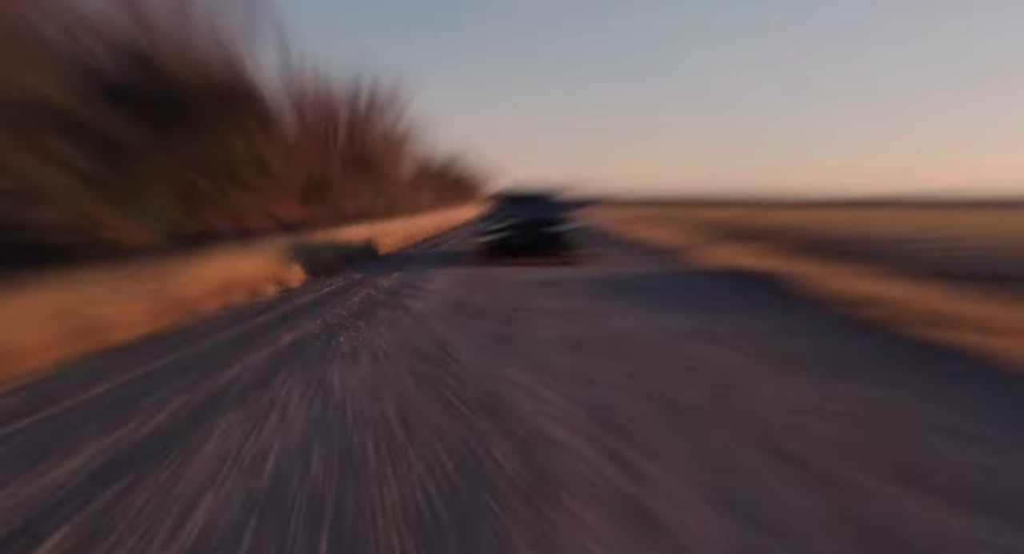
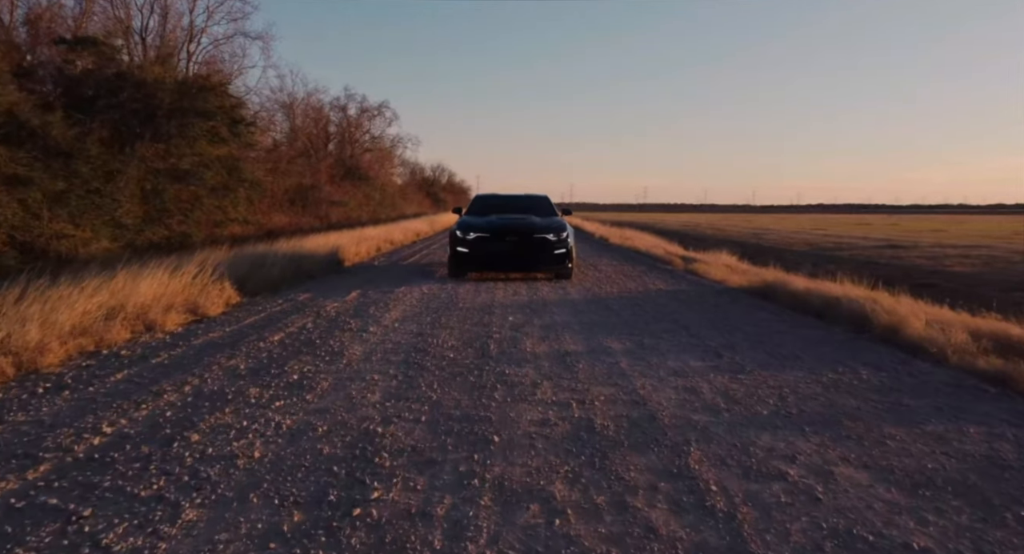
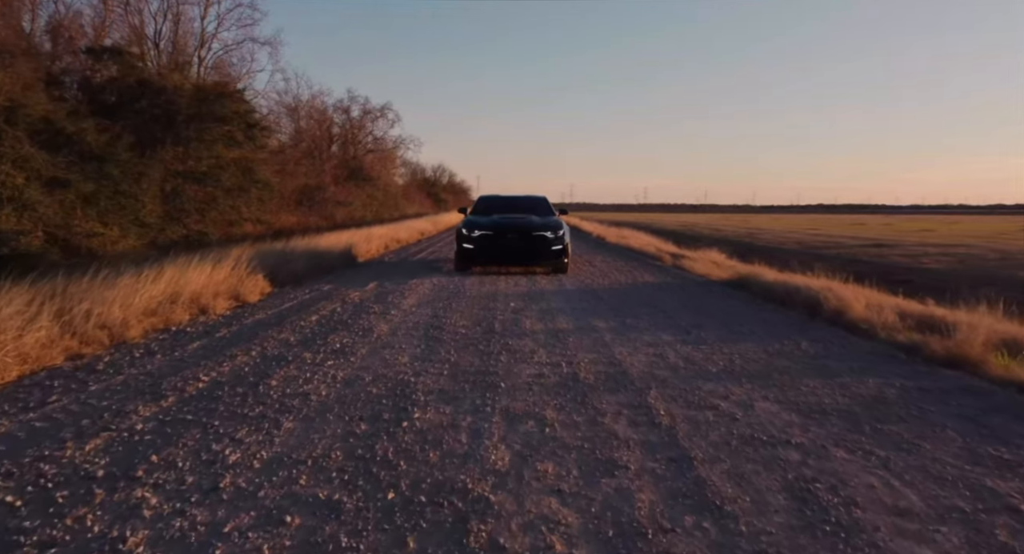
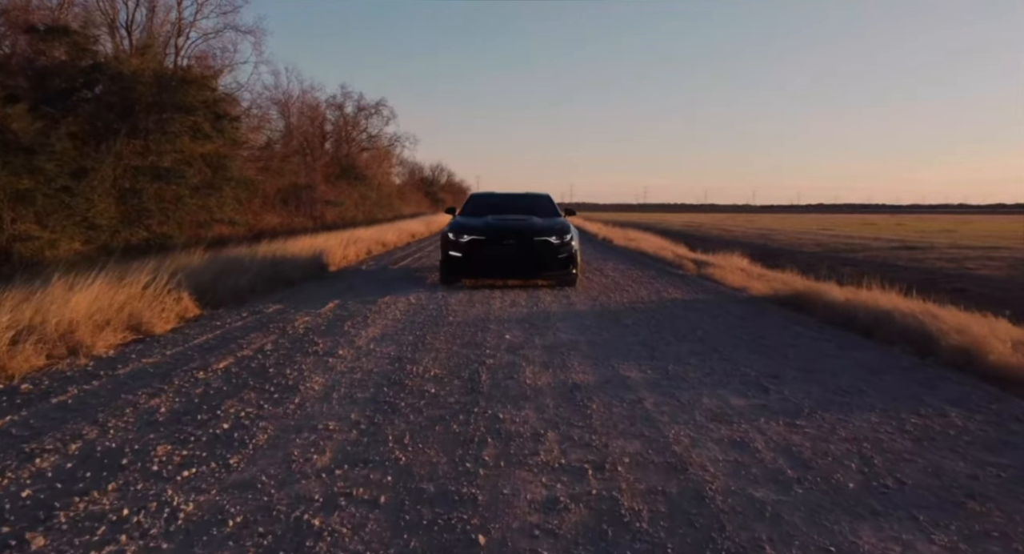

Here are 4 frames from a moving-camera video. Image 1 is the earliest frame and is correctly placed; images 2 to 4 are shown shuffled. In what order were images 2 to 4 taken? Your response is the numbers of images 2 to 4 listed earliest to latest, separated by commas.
3, 2, 4
